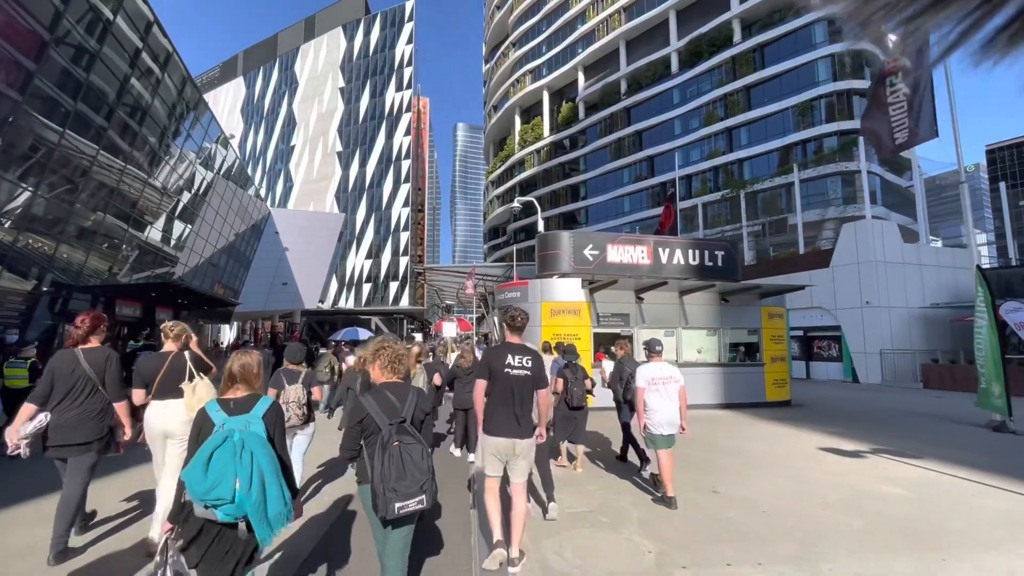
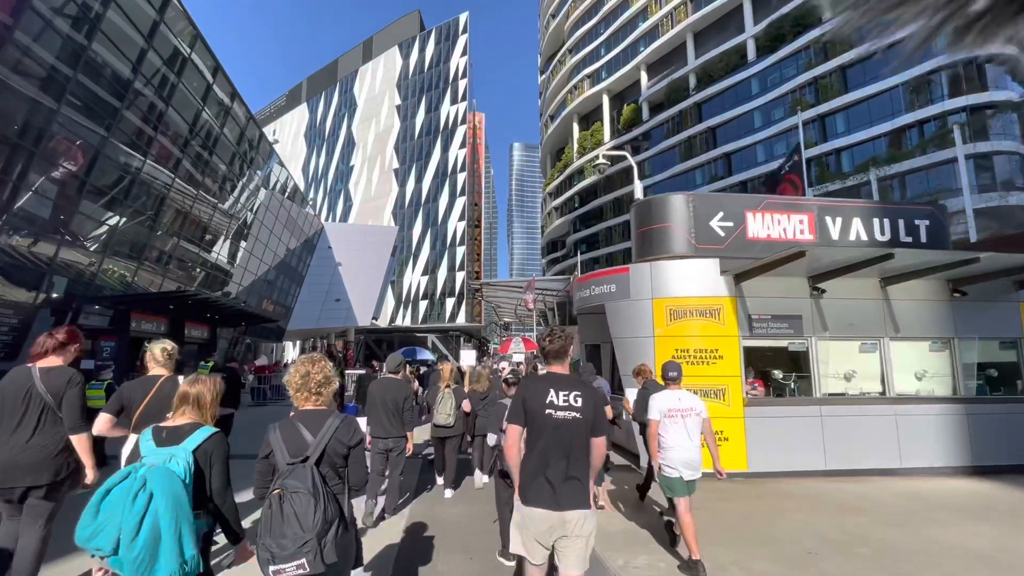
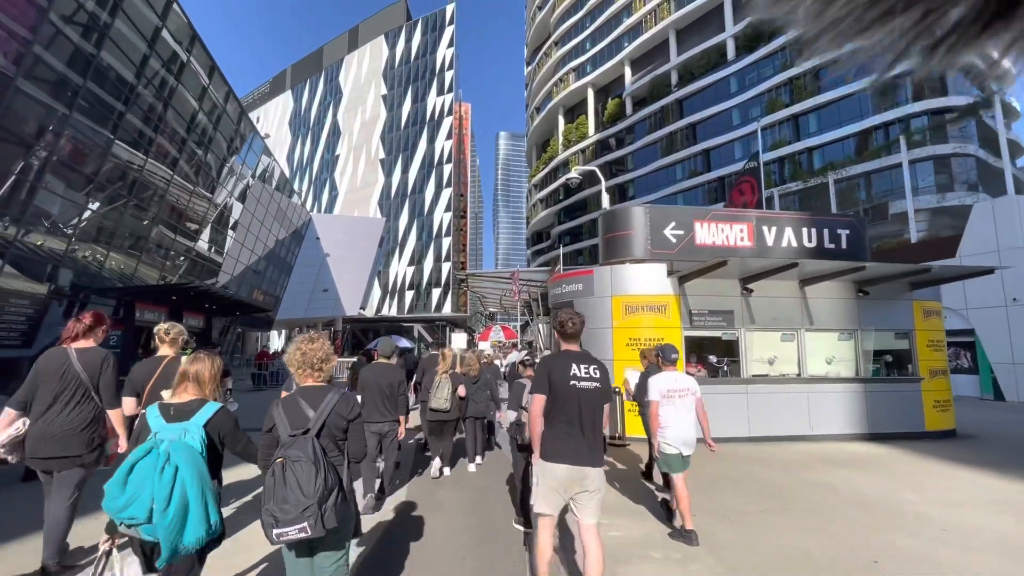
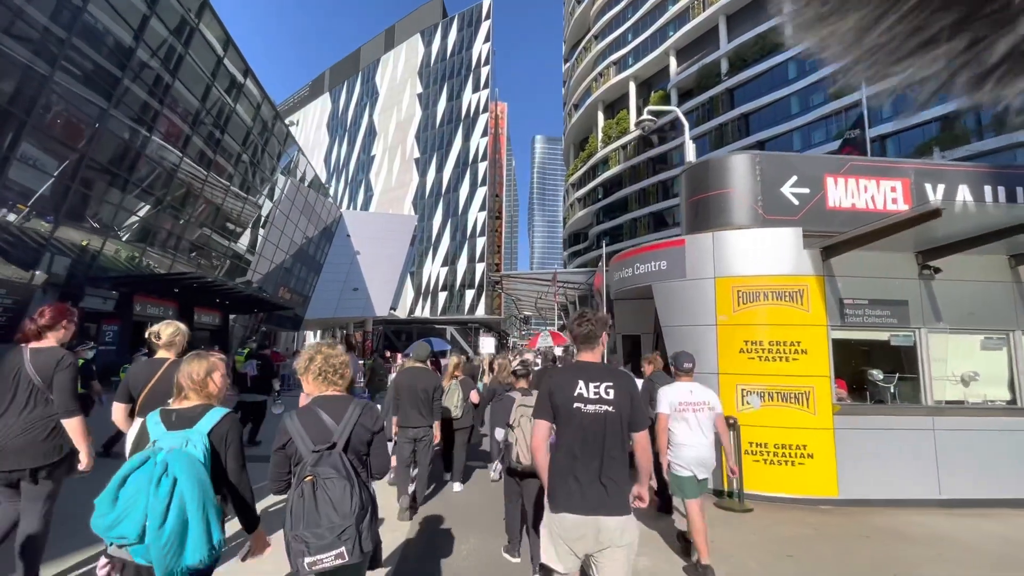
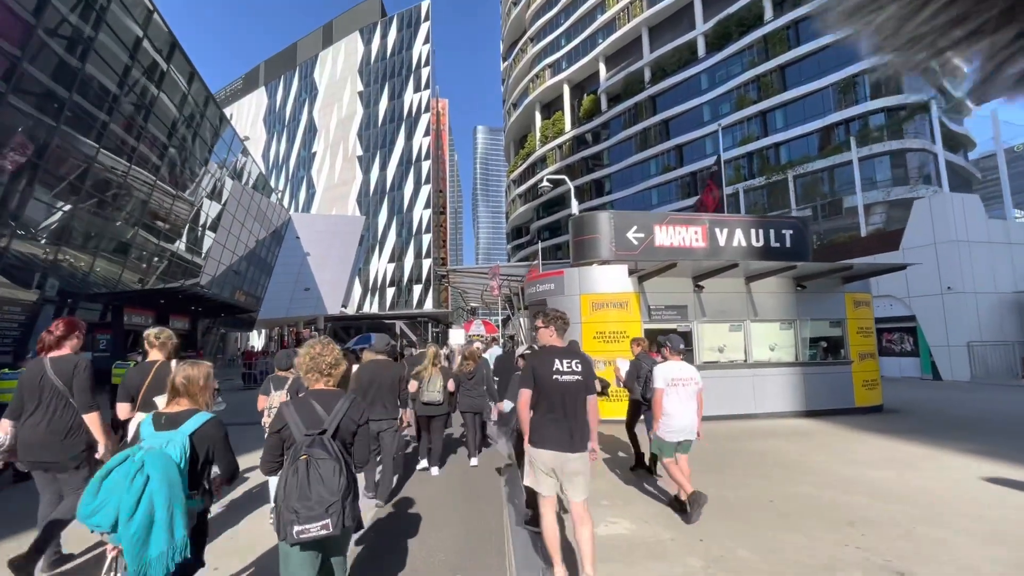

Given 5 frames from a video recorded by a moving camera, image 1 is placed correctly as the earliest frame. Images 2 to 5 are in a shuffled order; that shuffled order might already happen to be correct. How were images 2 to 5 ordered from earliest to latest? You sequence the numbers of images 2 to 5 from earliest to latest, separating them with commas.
5, 3, 2, 4
